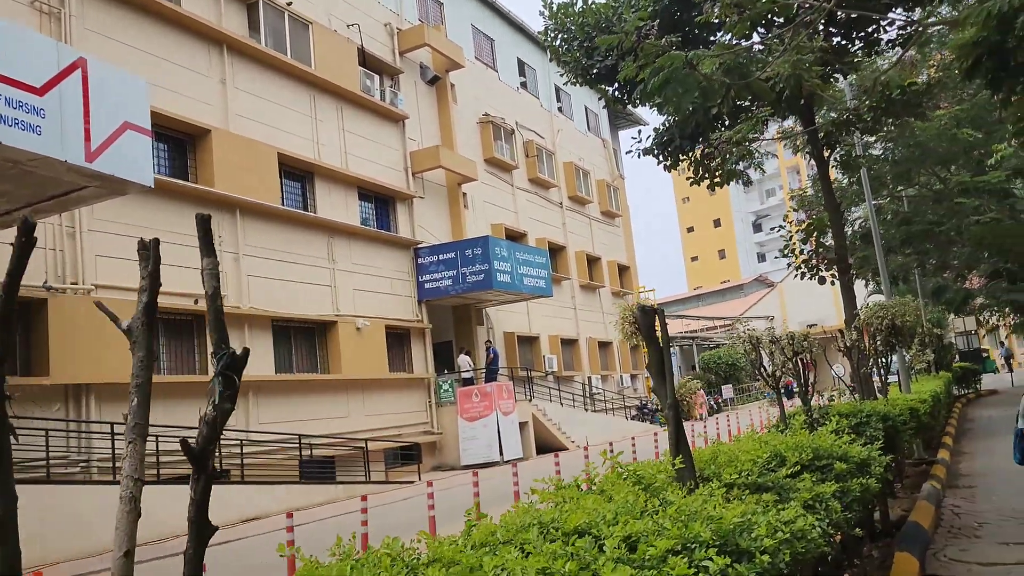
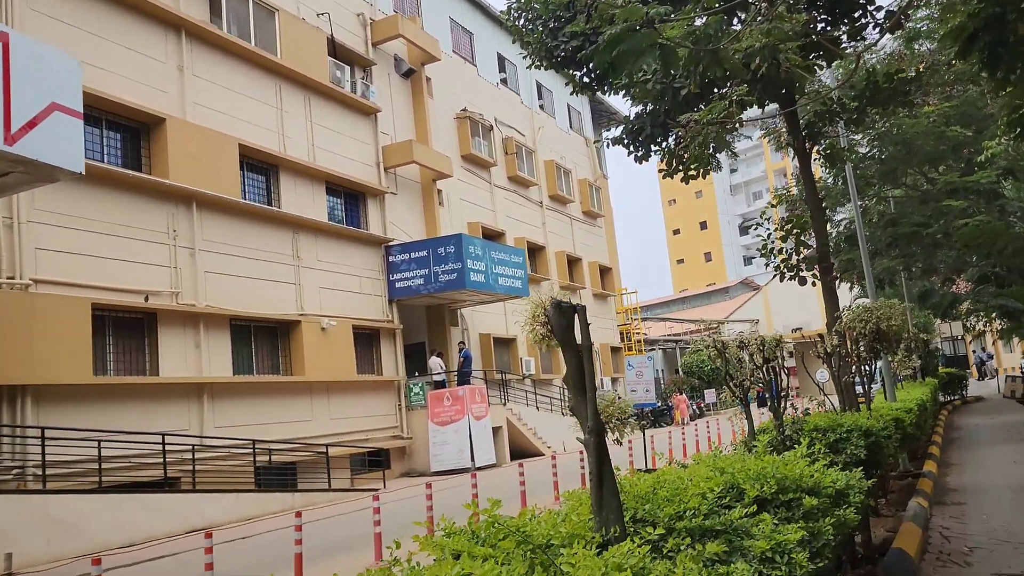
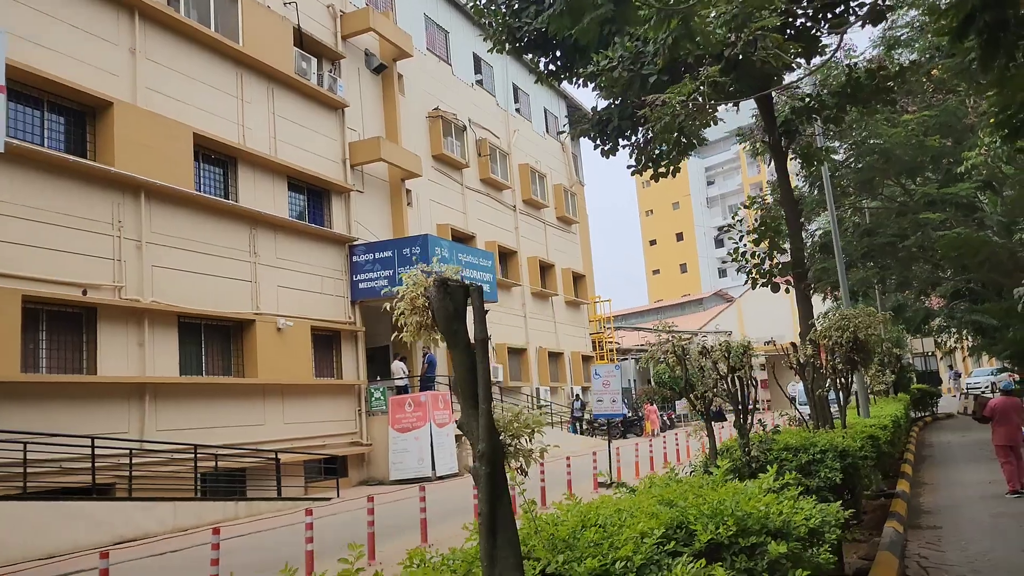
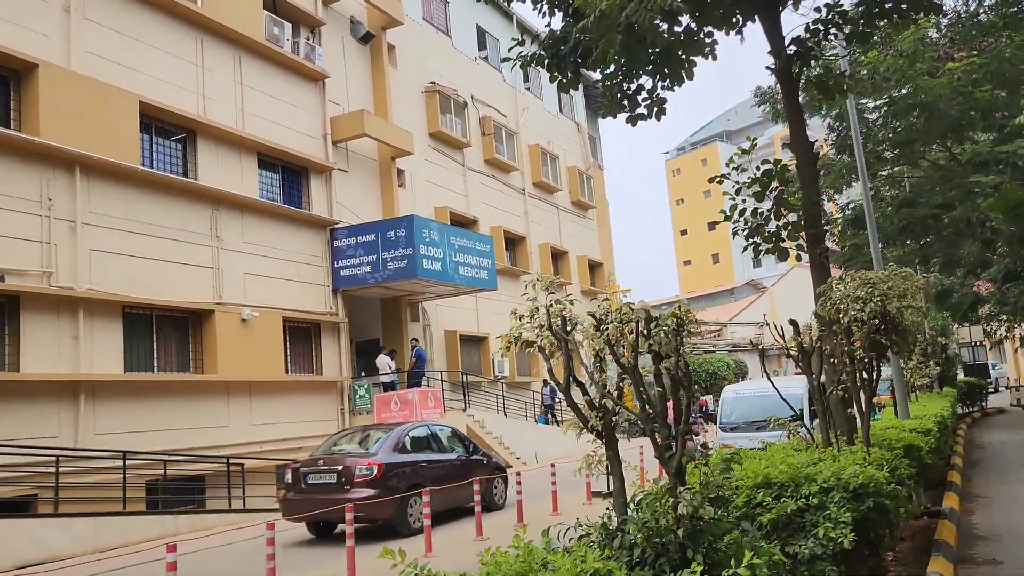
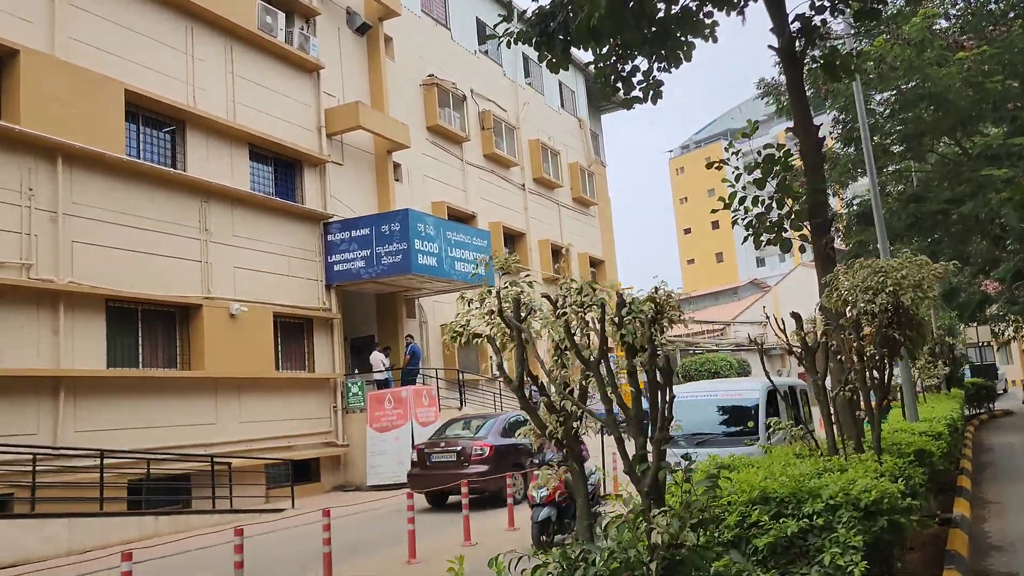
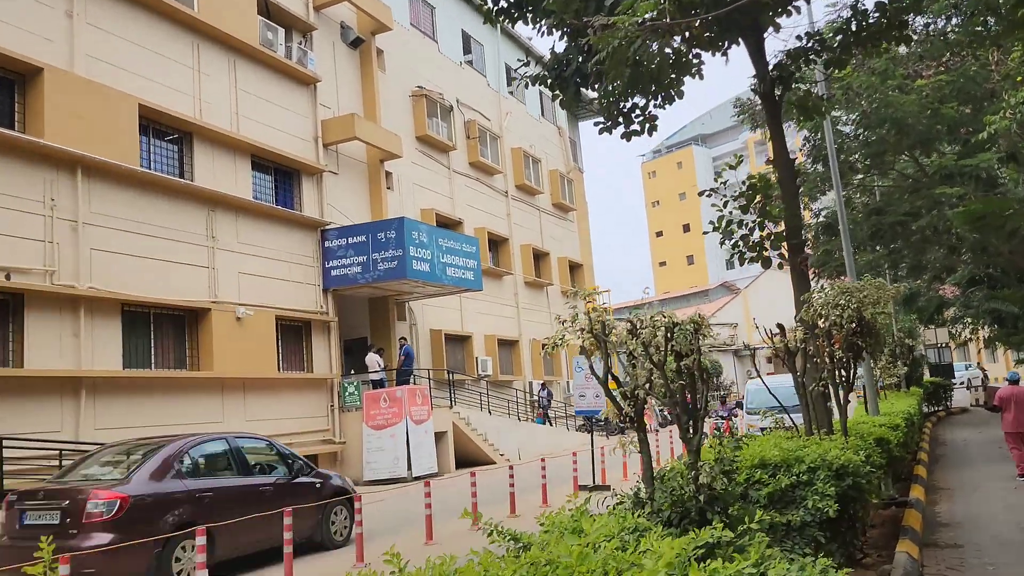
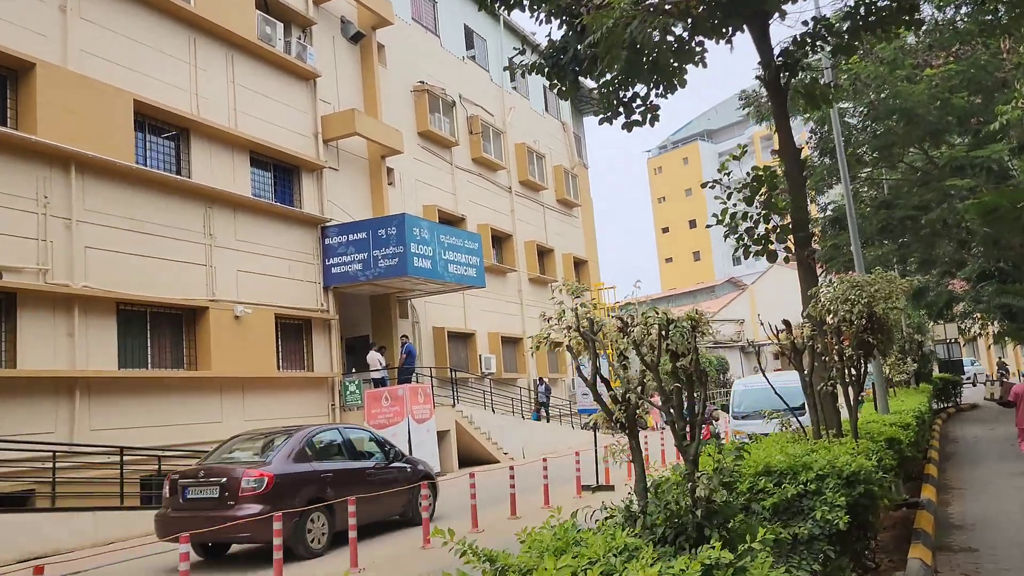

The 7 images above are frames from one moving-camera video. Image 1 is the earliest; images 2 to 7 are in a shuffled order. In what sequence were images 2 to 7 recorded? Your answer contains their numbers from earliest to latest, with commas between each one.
2, 3, 6, 7, 4, 5
